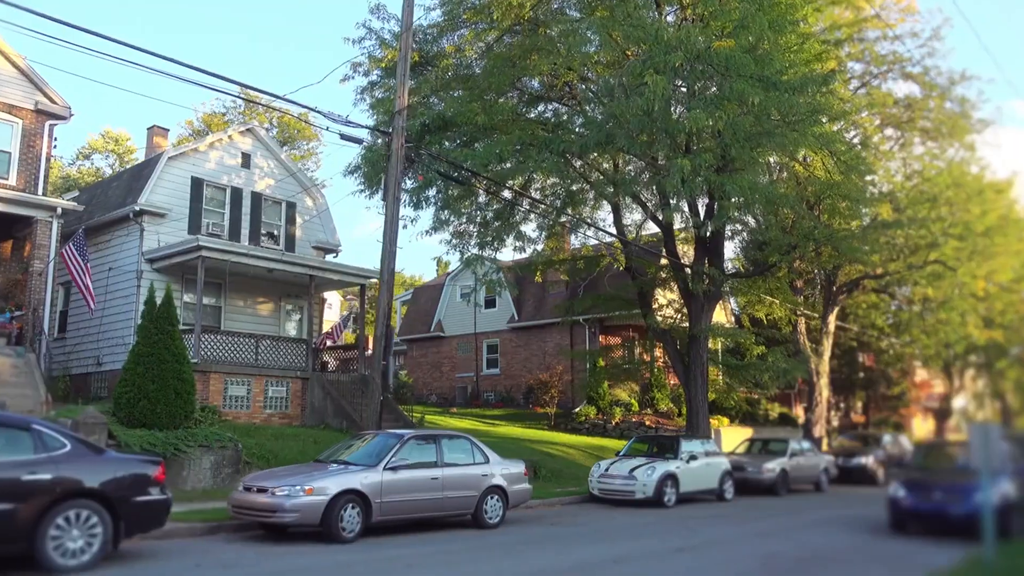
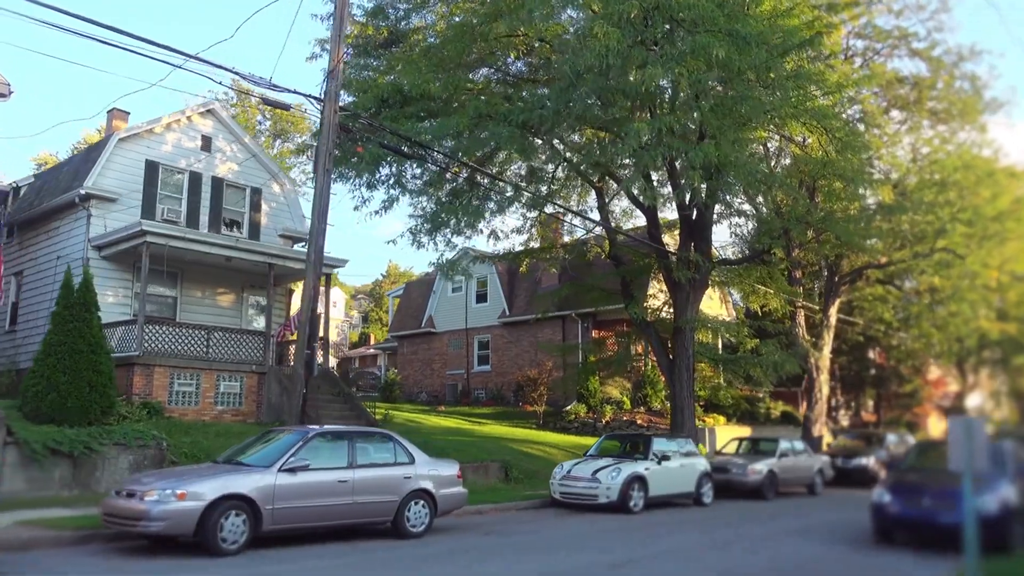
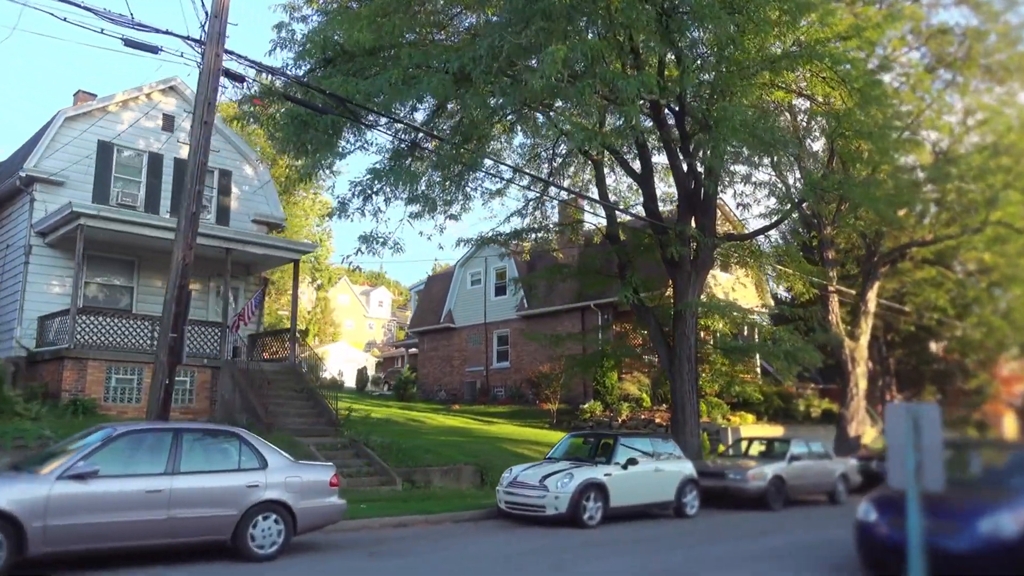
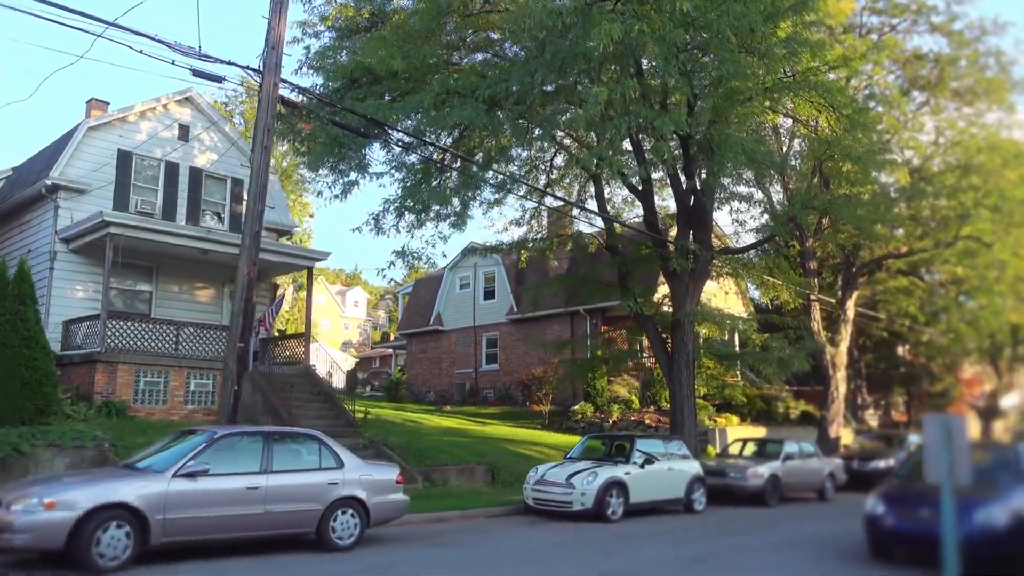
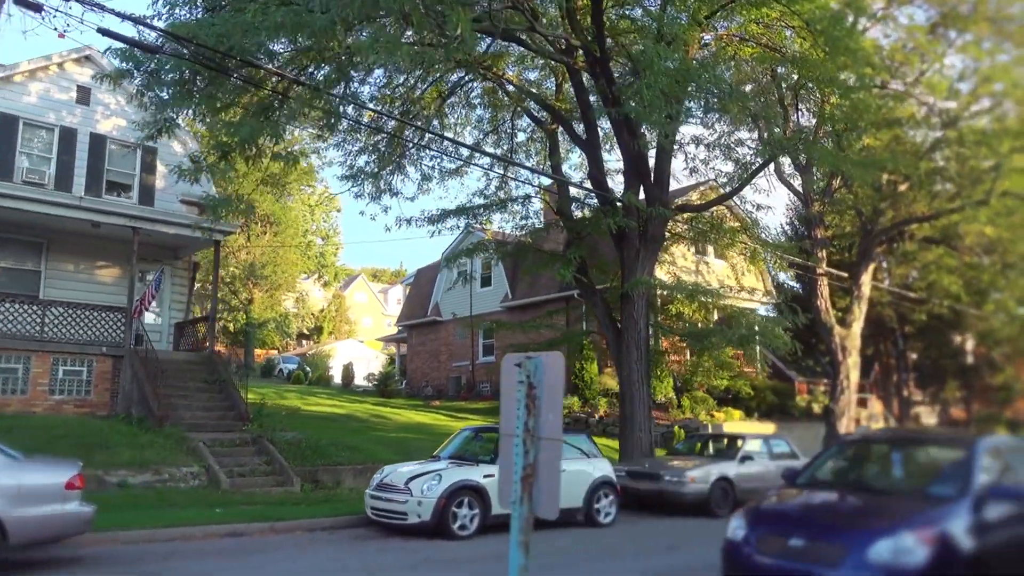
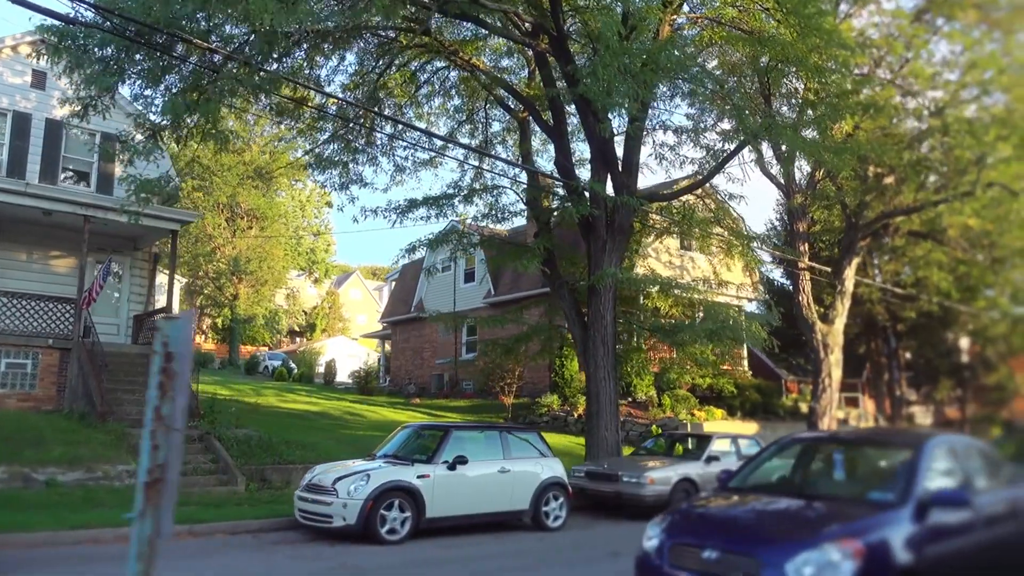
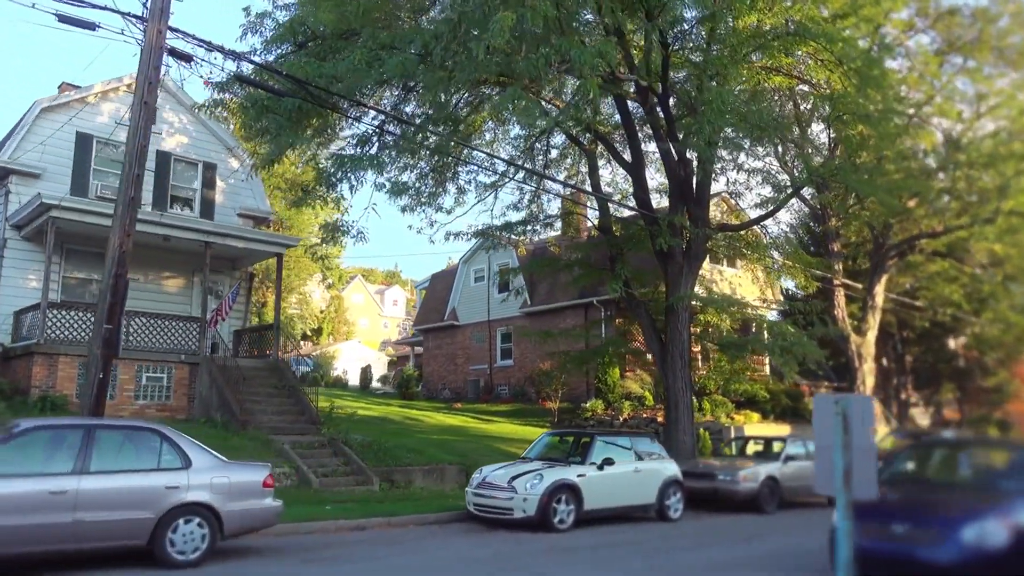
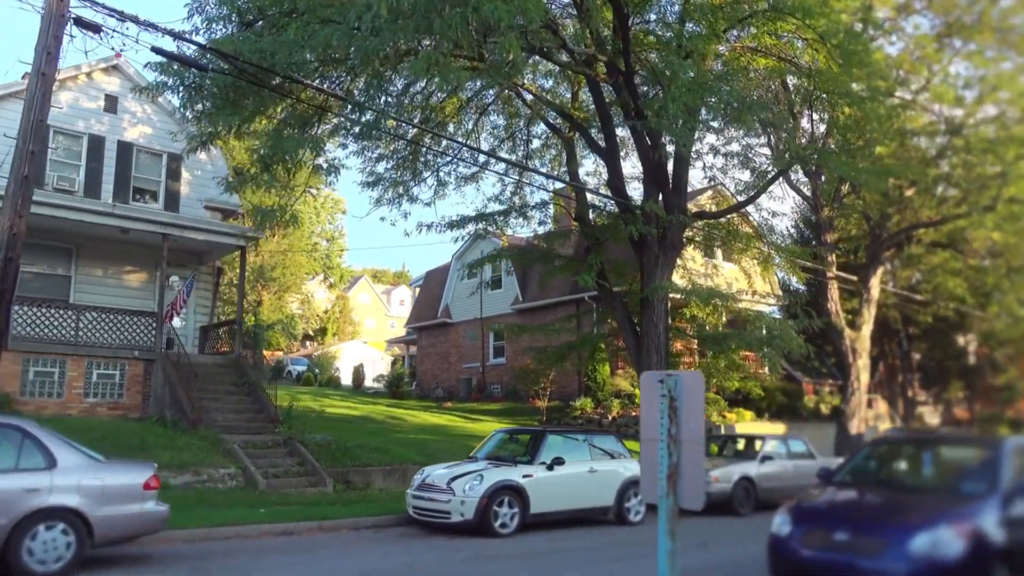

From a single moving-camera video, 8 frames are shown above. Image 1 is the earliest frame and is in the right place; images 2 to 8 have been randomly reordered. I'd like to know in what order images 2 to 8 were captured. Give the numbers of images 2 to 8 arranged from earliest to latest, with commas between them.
2, 4, 3, 7, 8, 5, 6
